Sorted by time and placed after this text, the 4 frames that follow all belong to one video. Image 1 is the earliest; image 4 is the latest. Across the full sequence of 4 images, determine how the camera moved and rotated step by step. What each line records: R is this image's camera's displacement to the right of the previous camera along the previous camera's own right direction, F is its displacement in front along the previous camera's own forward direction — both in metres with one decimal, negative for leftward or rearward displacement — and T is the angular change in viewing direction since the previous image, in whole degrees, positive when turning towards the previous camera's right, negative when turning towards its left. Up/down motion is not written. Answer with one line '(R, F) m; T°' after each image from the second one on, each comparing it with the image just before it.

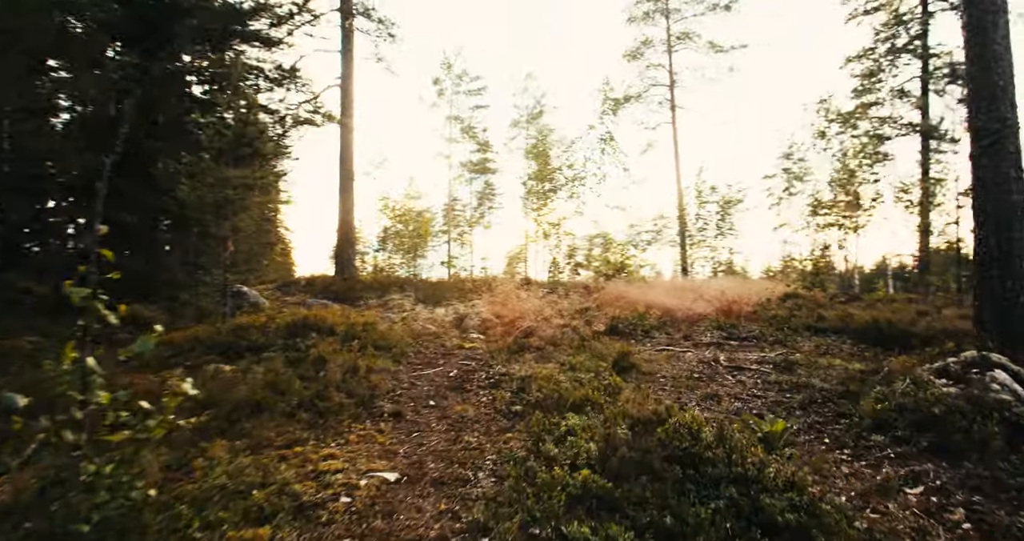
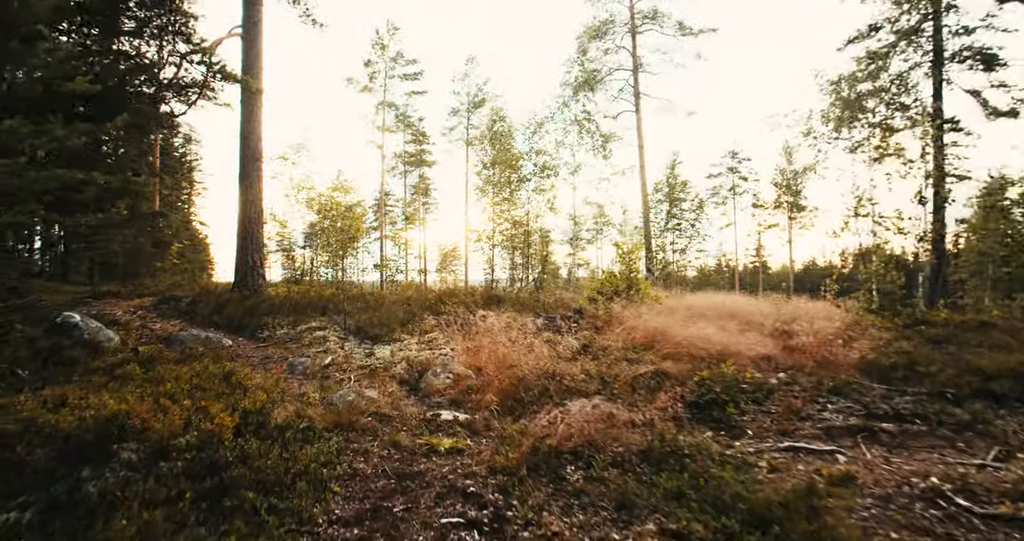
(-0.6, +3.7) m; +6°
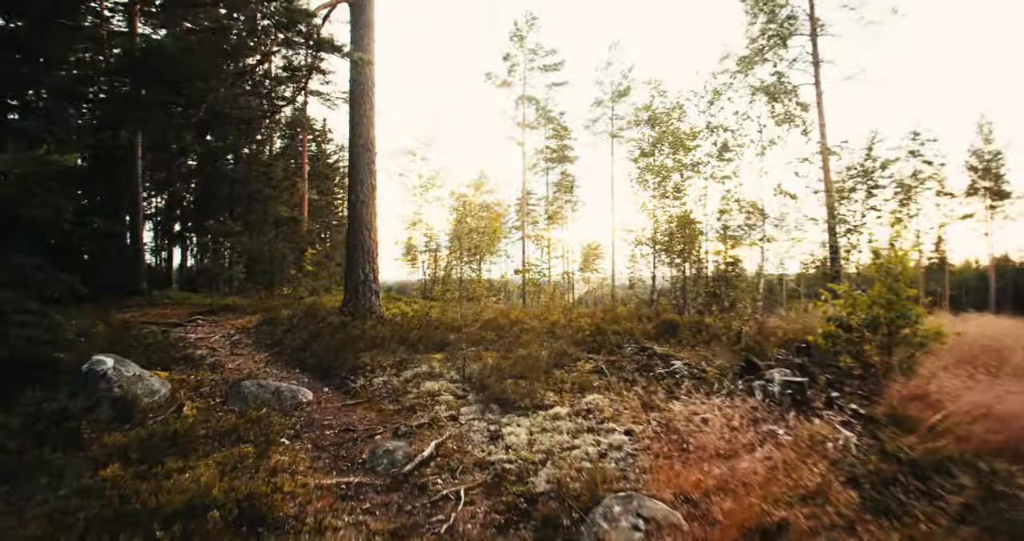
(-0.5, +3.0) m; -12°
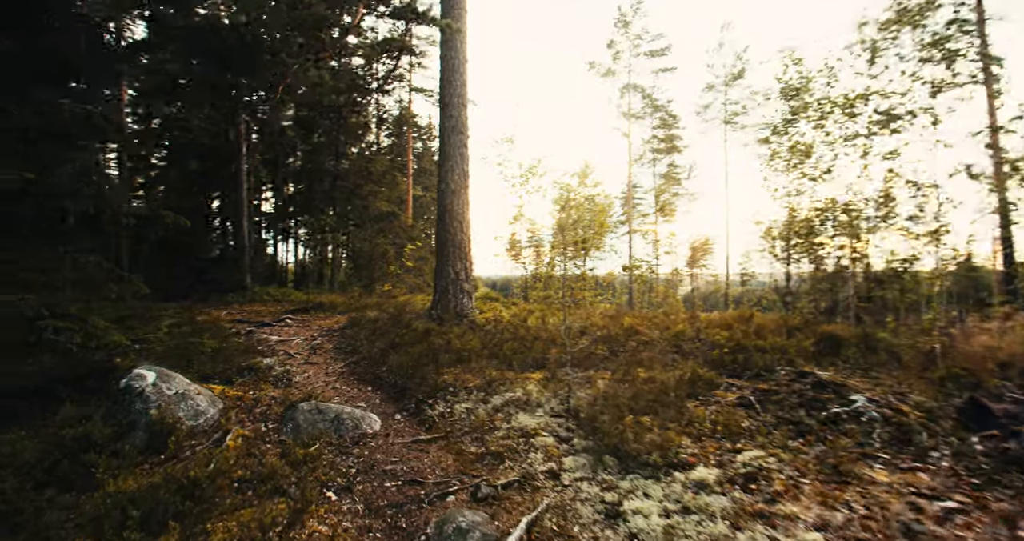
(-0.1, +1.4) m; -9°
